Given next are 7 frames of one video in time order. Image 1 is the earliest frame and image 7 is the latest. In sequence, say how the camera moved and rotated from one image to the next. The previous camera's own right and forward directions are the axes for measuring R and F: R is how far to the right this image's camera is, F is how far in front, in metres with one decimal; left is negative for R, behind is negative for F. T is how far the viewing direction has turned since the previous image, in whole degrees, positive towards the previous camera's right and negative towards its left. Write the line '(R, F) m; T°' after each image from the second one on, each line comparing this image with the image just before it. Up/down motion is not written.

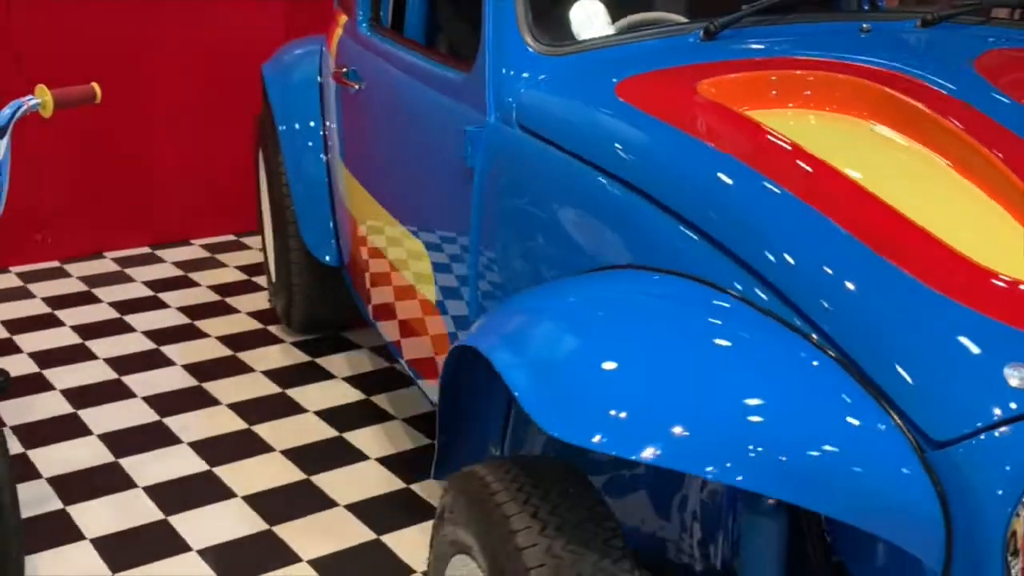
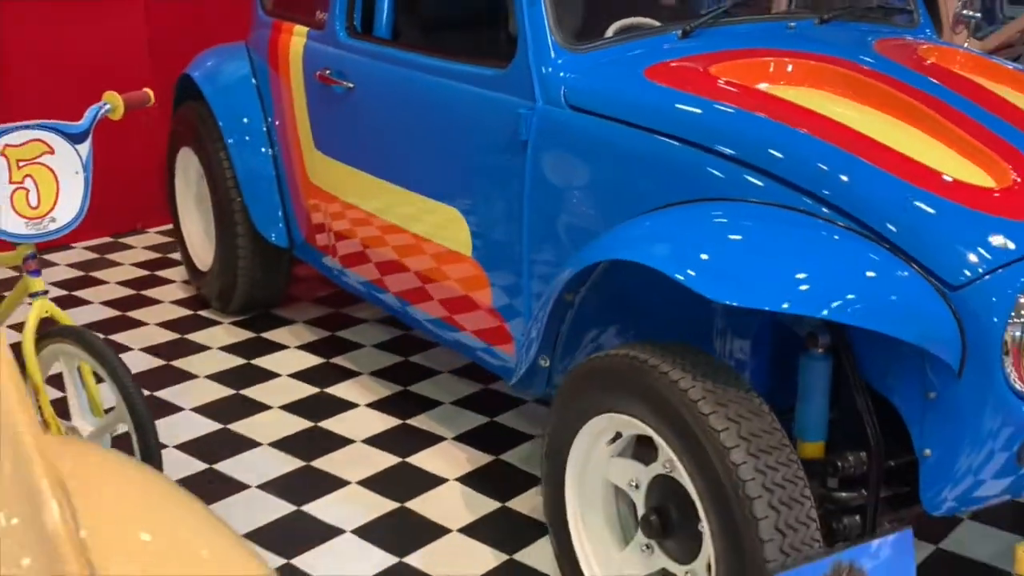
(-0.6, -0.4) m; +14°
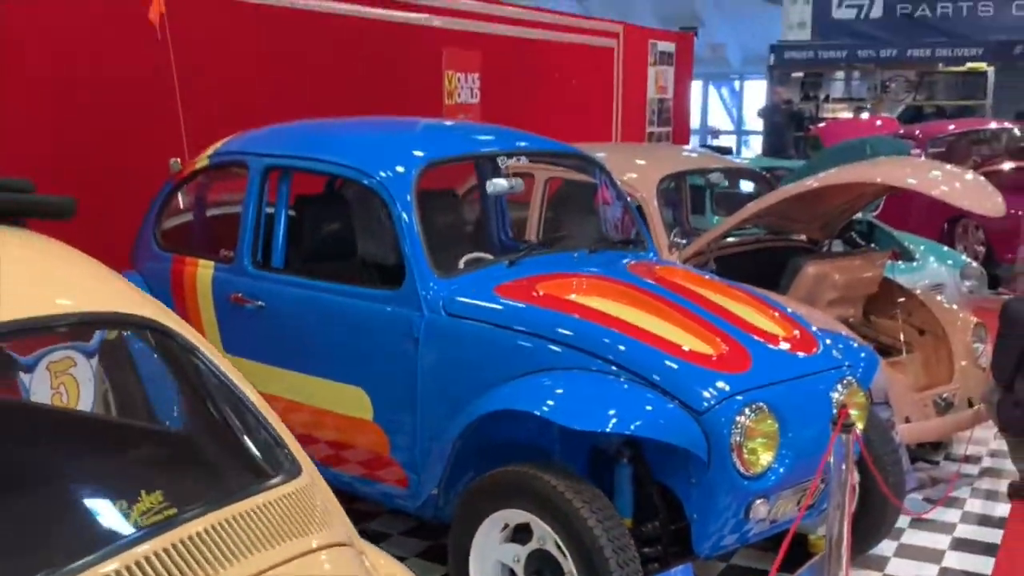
(-0.5, -1.0) m; +15°
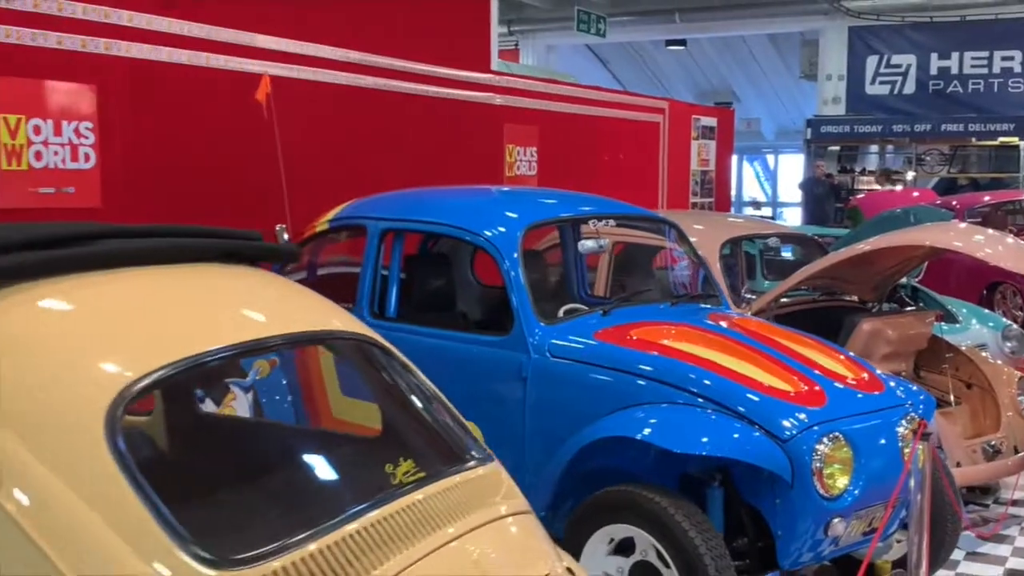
(-0.2, -0.4) m; -1°
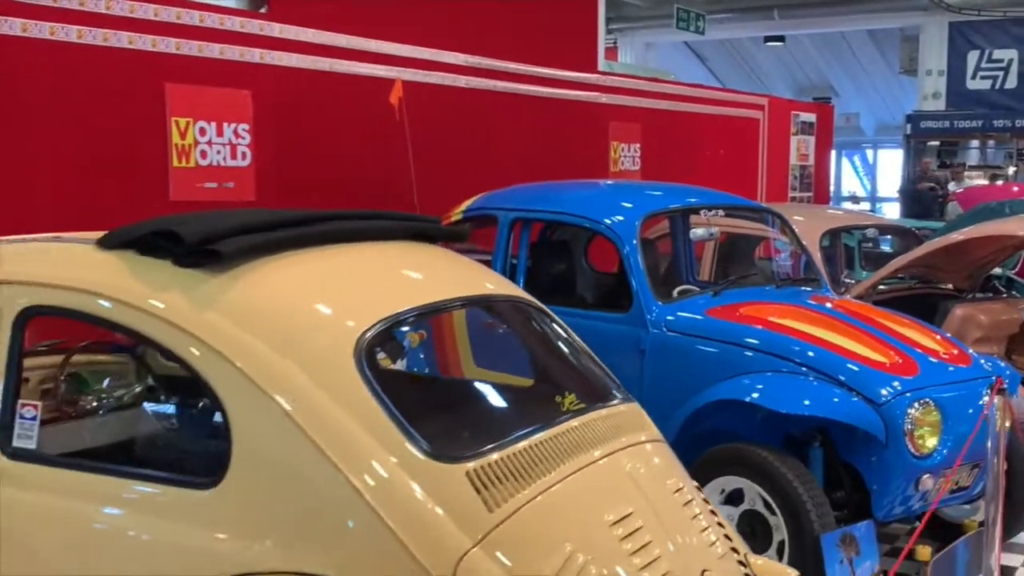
(-0.1, -0.5) m; -5°
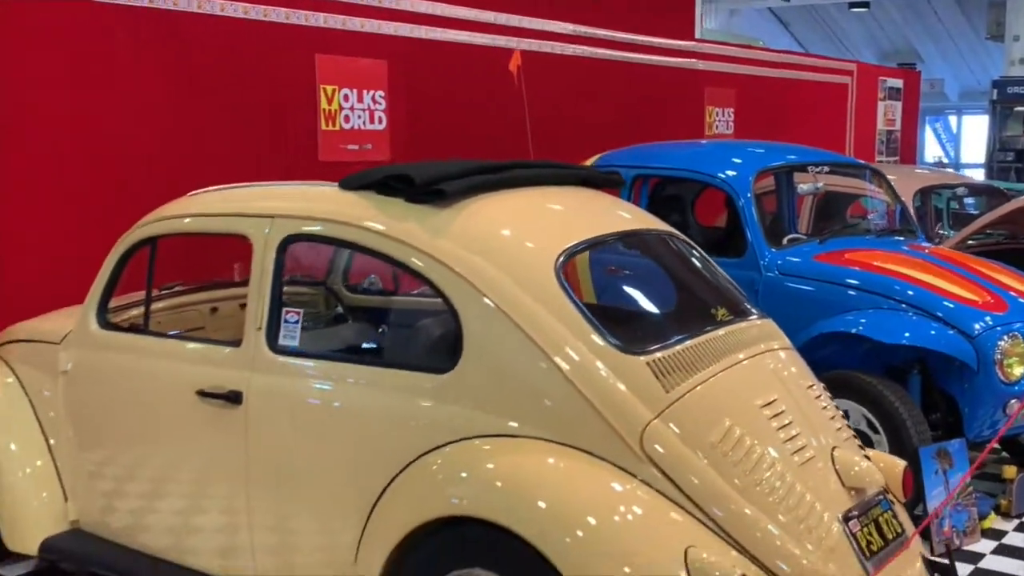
(-0.2, -0.6) m; -3°
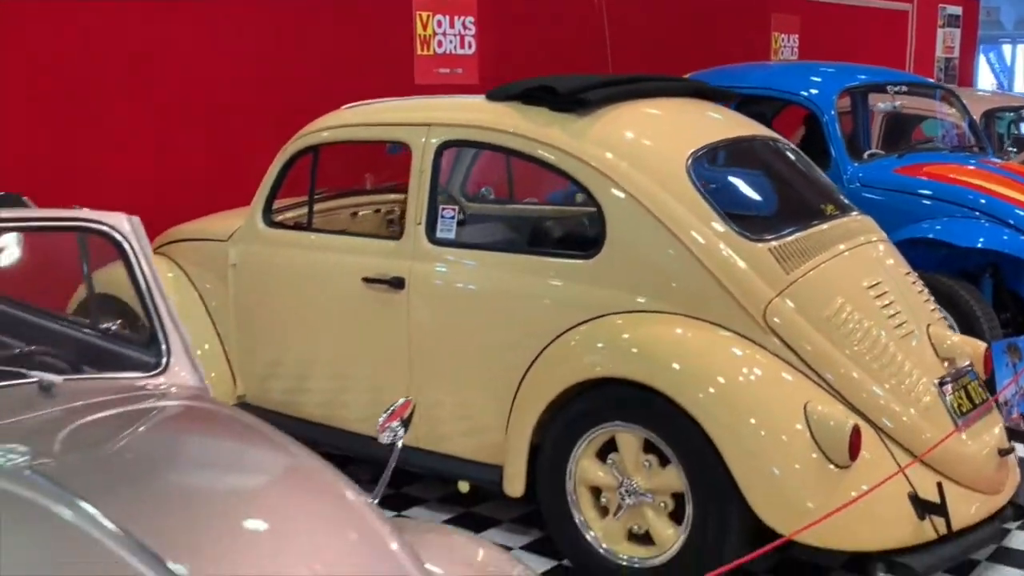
(-0.2, -0.4) m; -2°
